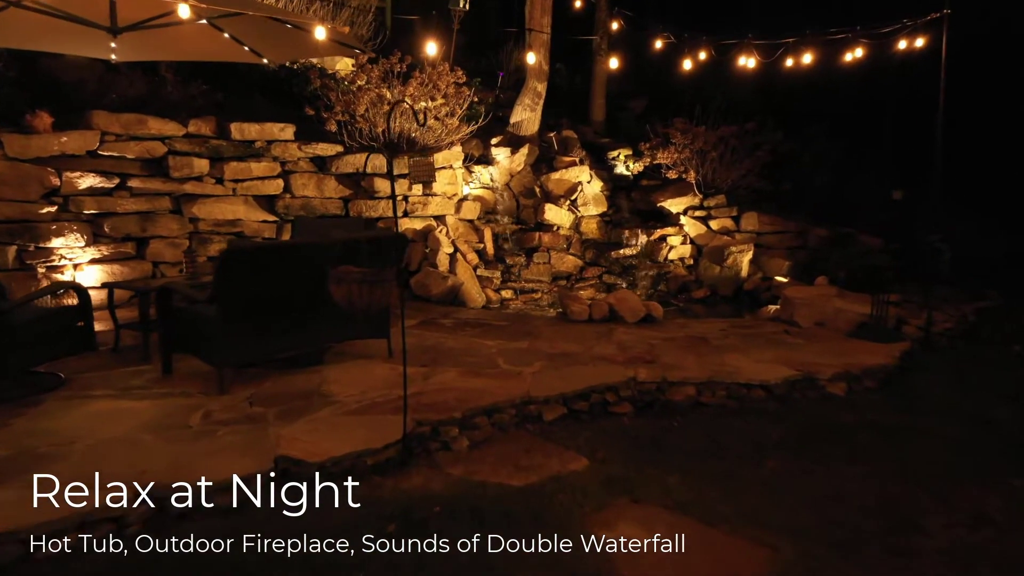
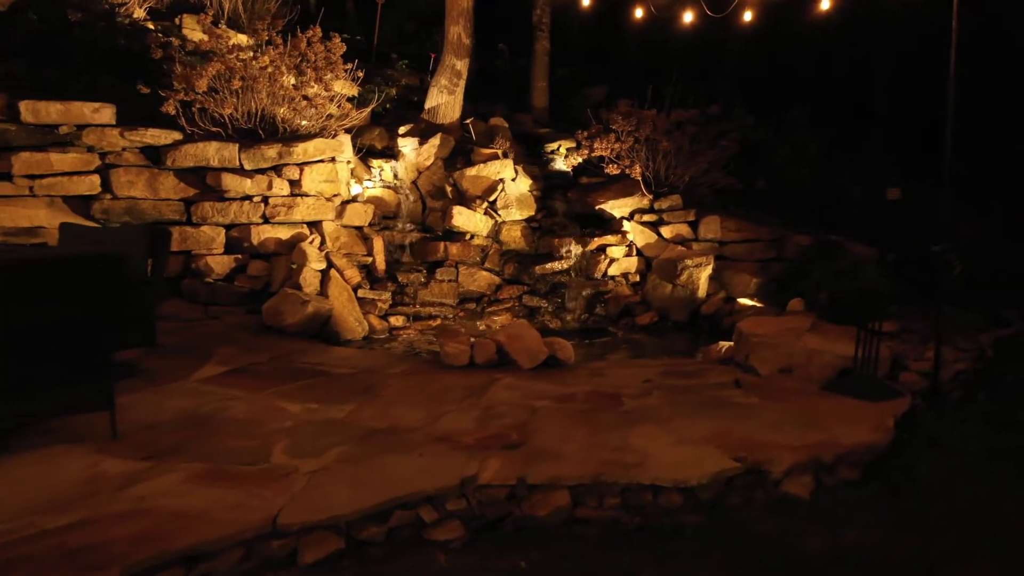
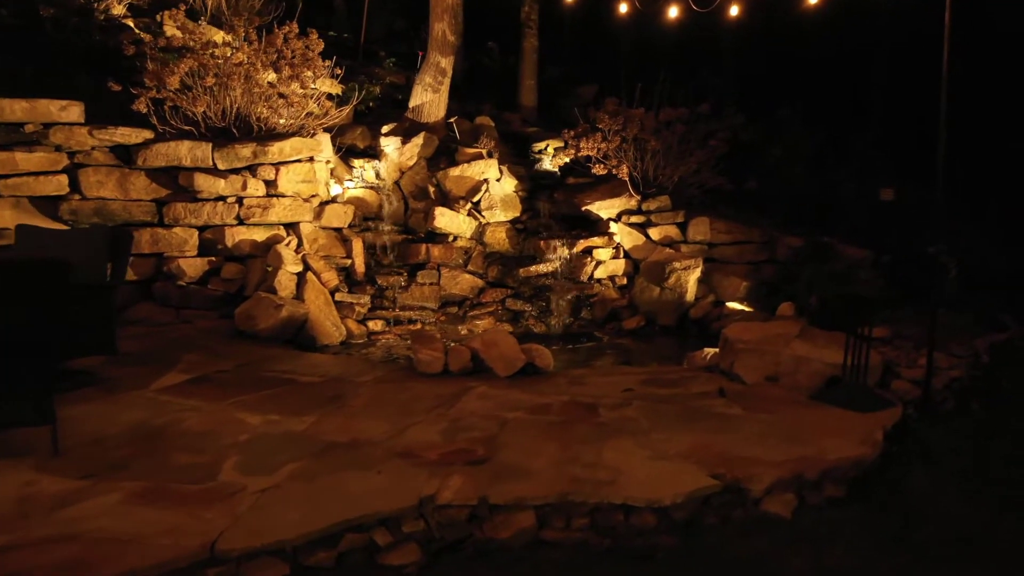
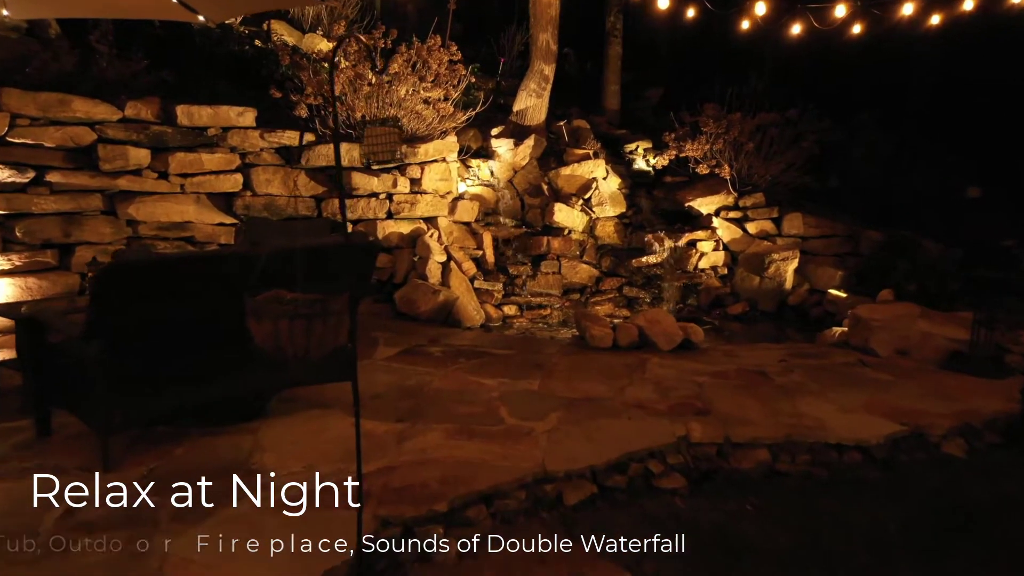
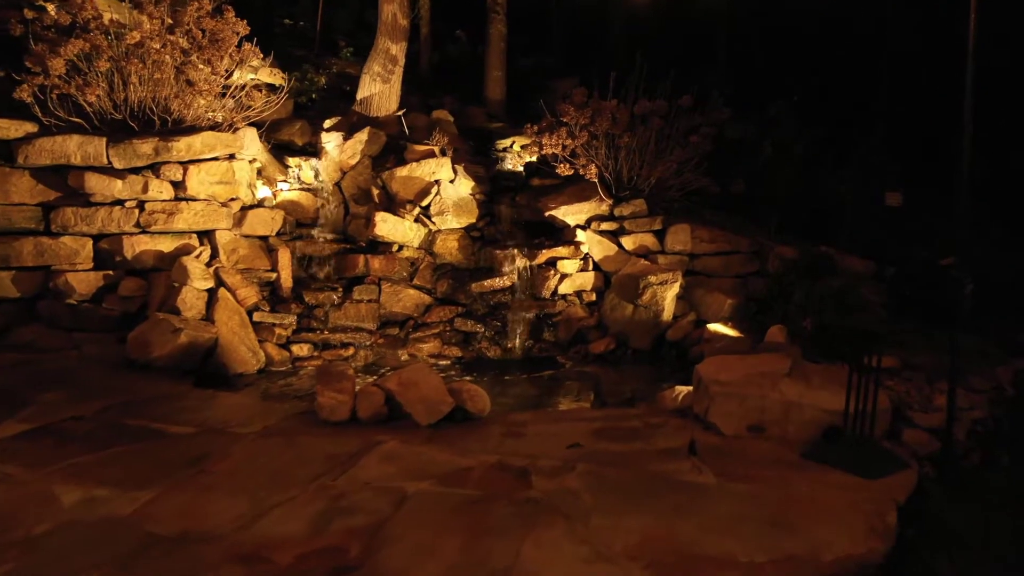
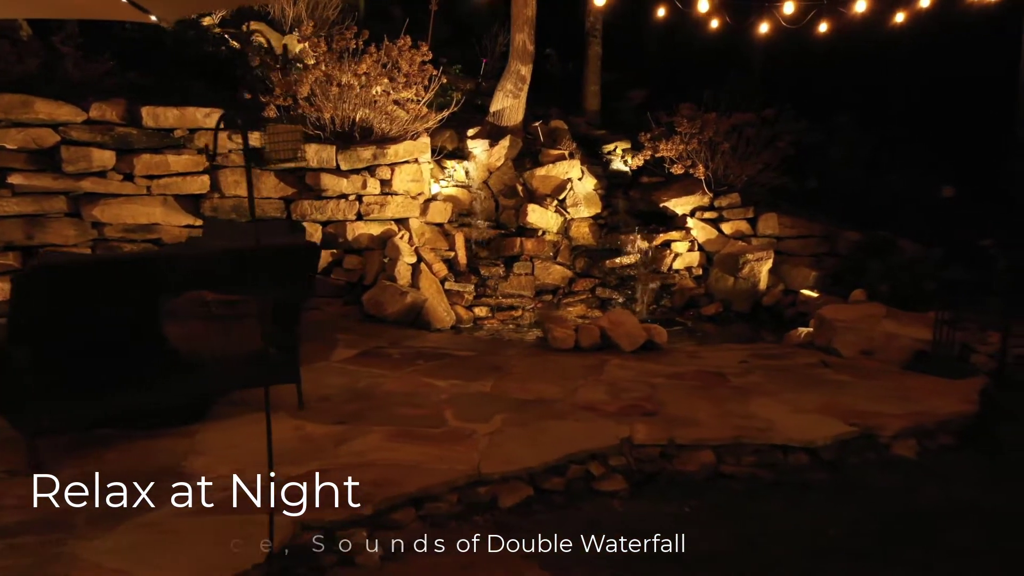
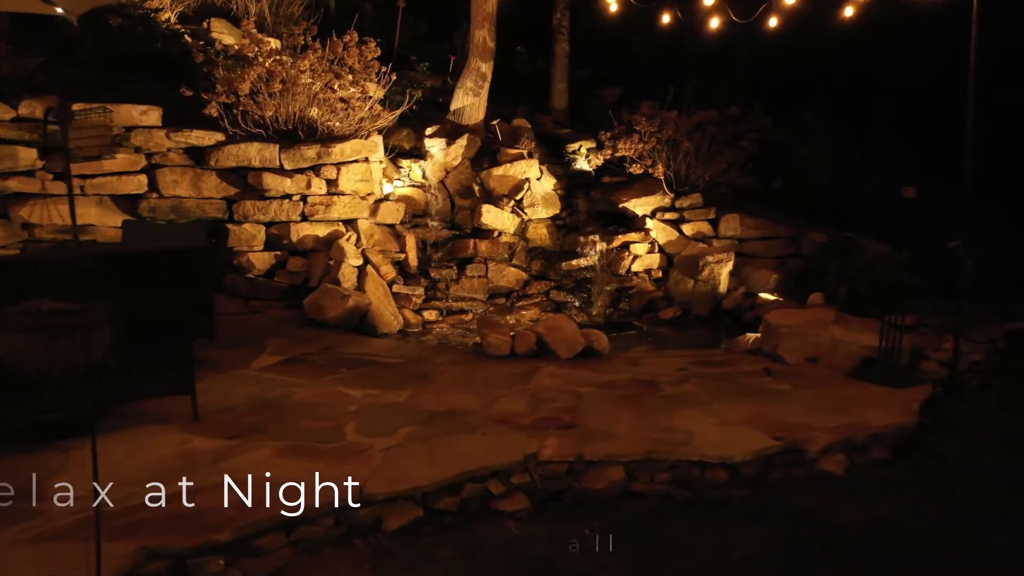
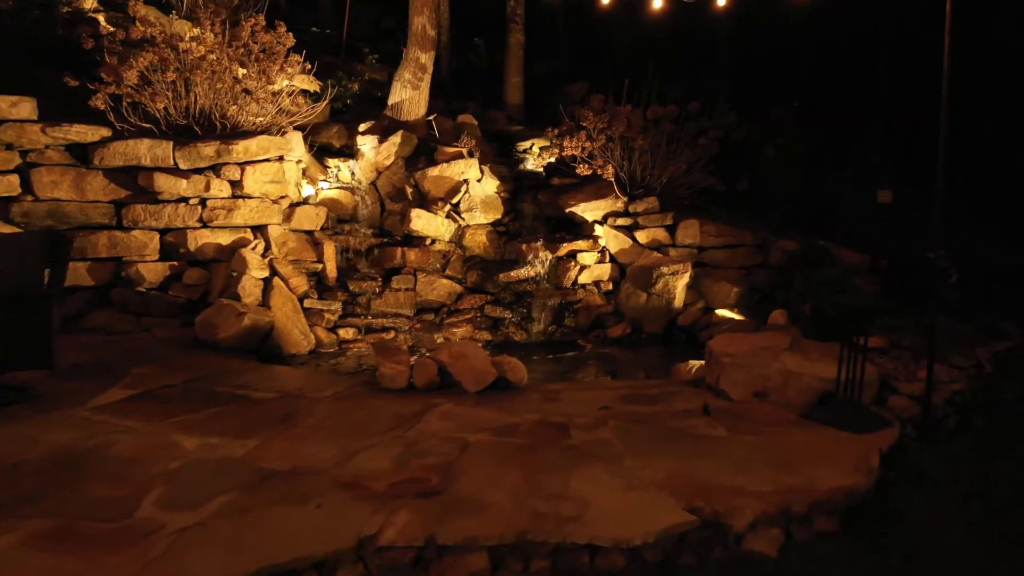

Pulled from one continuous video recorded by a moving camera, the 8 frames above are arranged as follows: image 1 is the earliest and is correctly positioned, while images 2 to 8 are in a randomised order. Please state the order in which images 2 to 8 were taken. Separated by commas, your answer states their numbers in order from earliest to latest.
4, 6, 7, 2, 3, 8, 5
